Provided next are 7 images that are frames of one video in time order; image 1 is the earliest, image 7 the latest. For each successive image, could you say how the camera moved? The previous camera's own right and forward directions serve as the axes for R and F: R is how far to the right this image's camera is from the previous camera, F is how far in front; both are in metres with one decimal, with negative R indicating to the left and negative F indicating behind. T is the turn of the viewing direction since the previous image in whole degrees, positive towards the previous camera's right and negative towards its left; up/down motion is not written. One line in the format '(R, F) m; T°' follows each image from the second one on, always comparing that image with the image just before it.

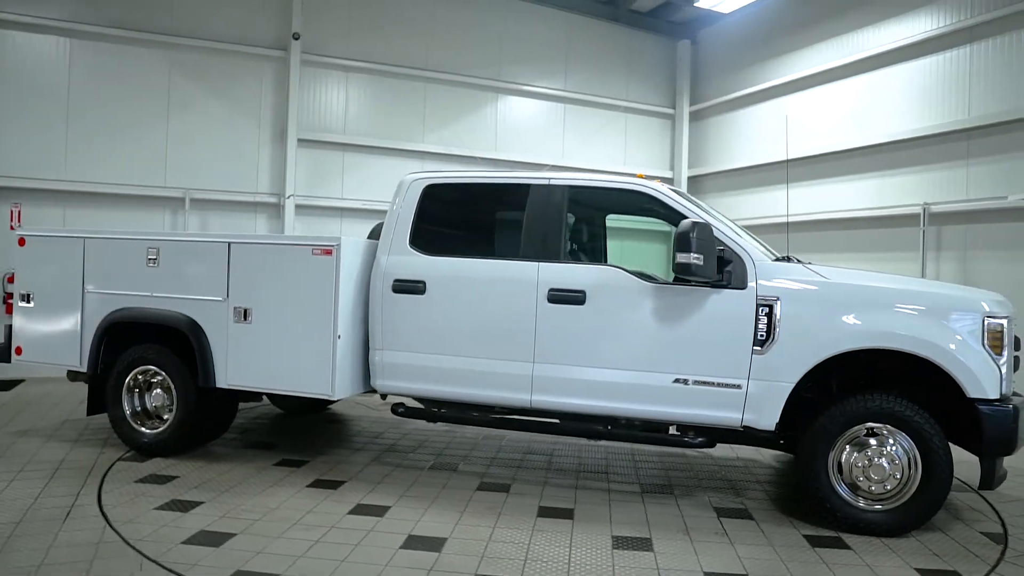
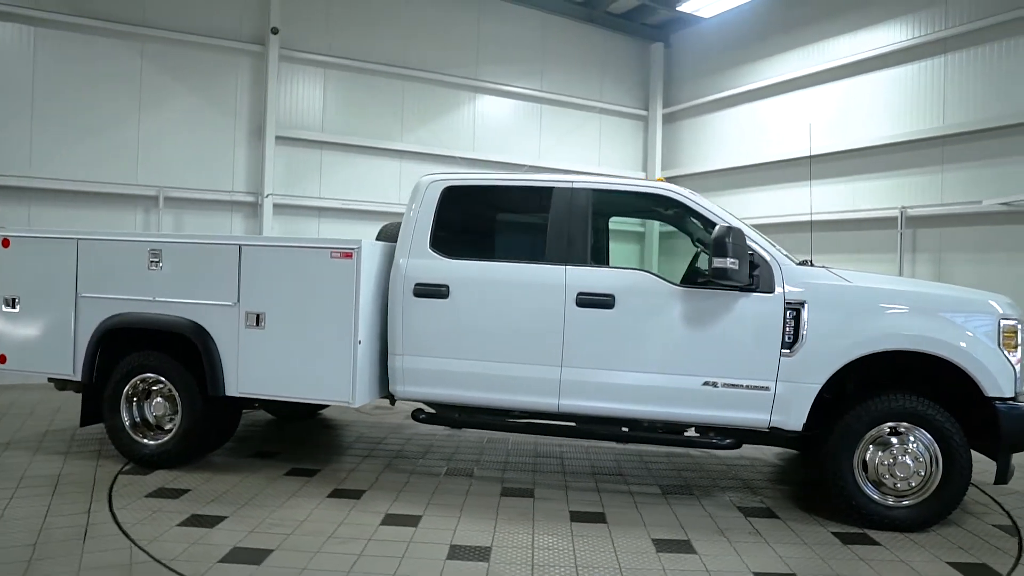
(-0.5, +0.1) m; +4°
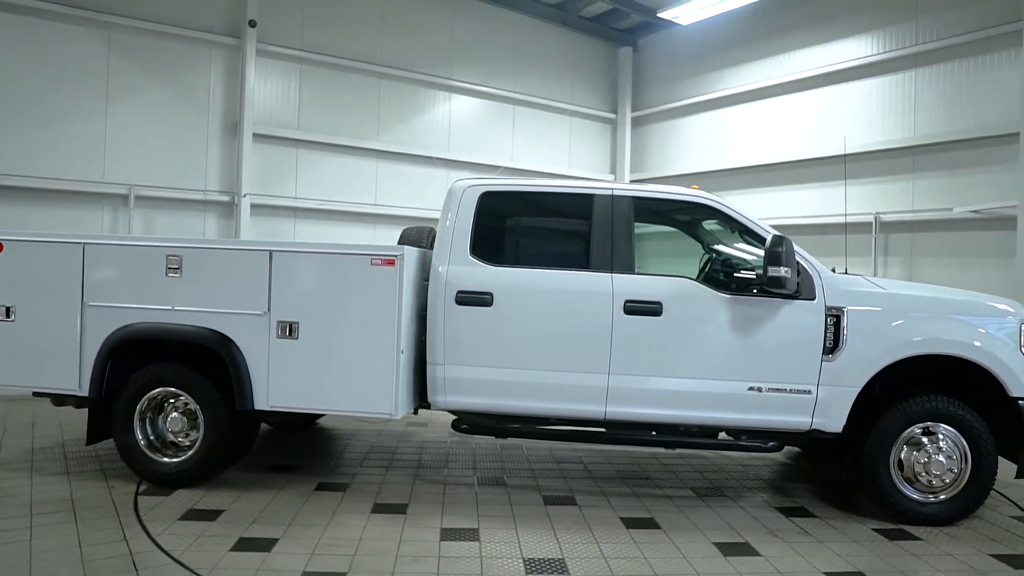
(-0.8, +0.1) m; +6°
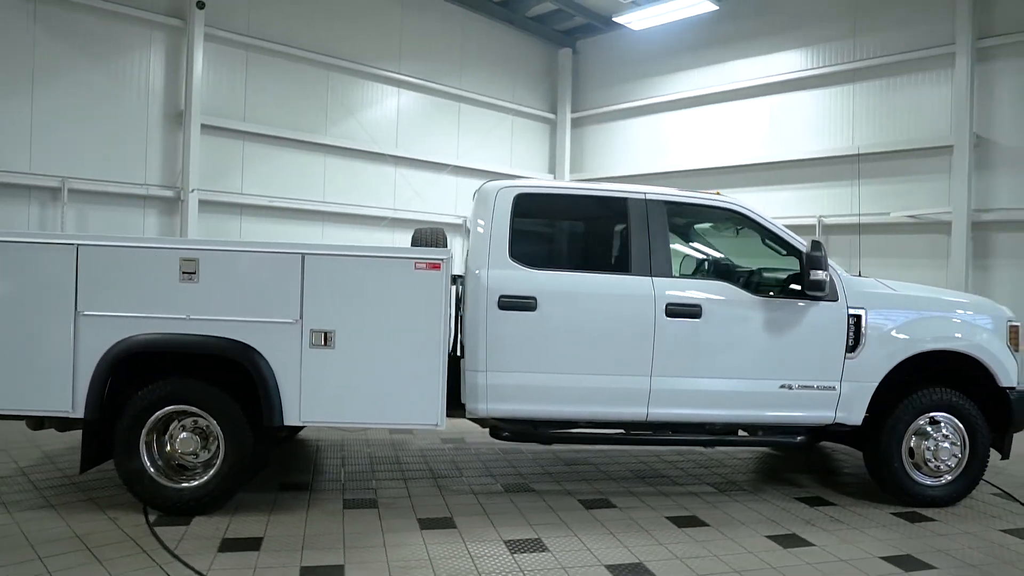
(-1.0, +0.2) m; +10°
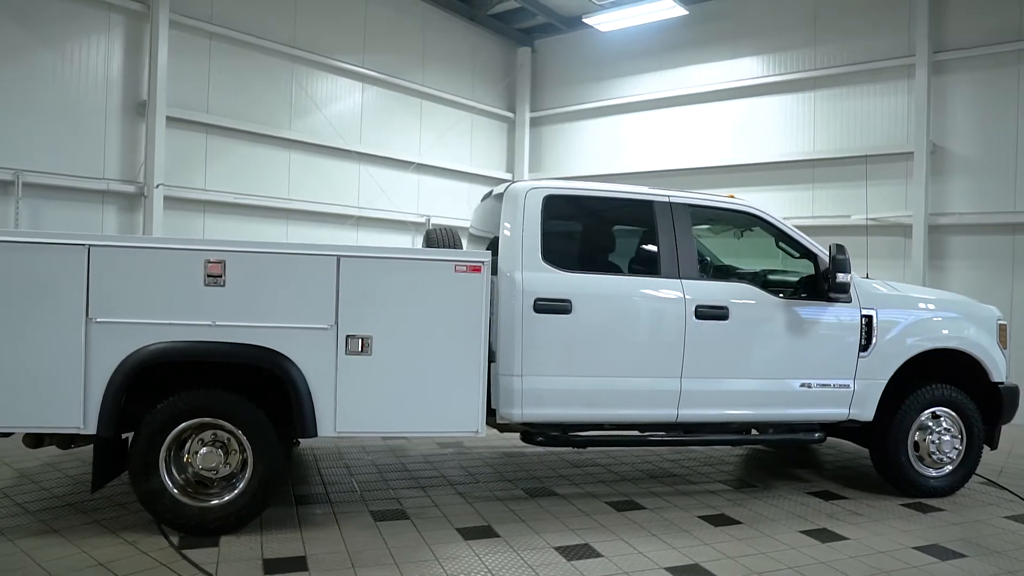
(-0.7, +0.1) m; +7°
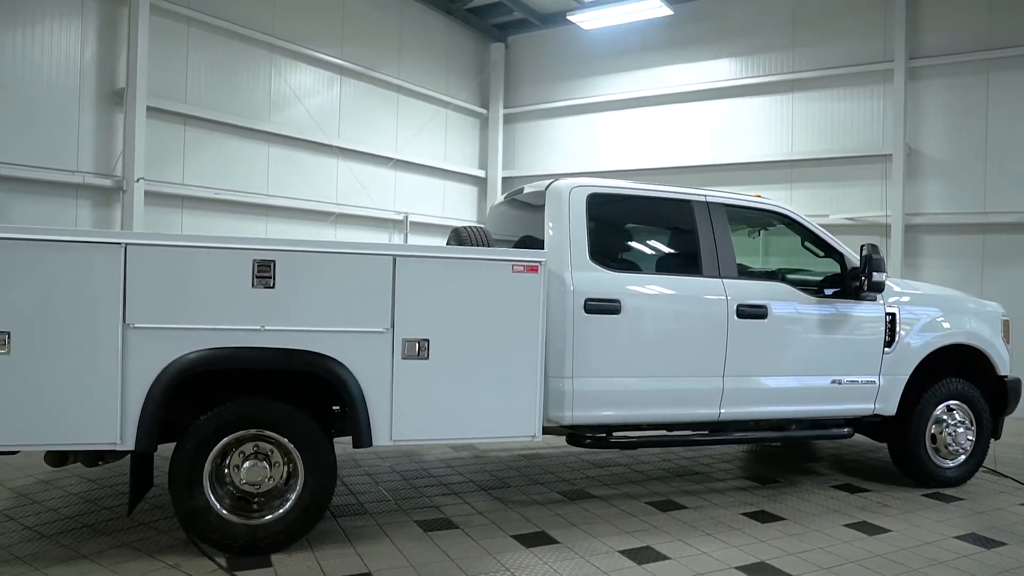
(-0.7, +0.1) m; +5°
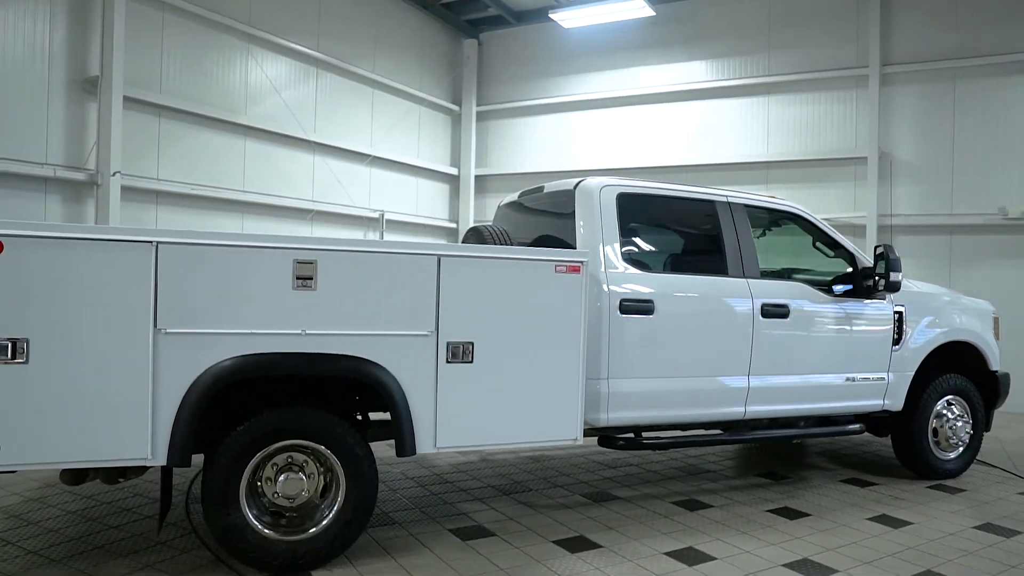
(-0.6, +0.1) m; +5°
